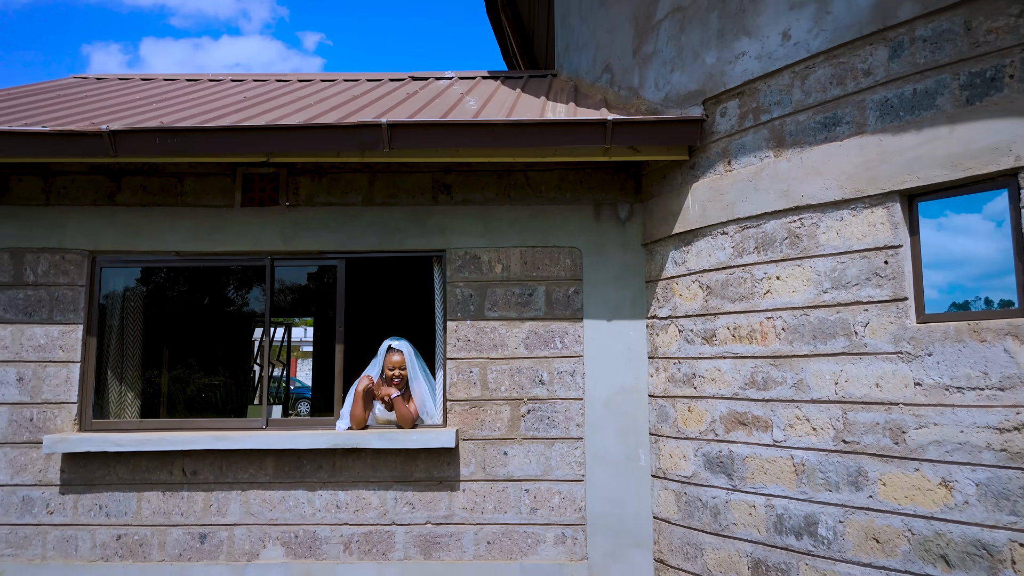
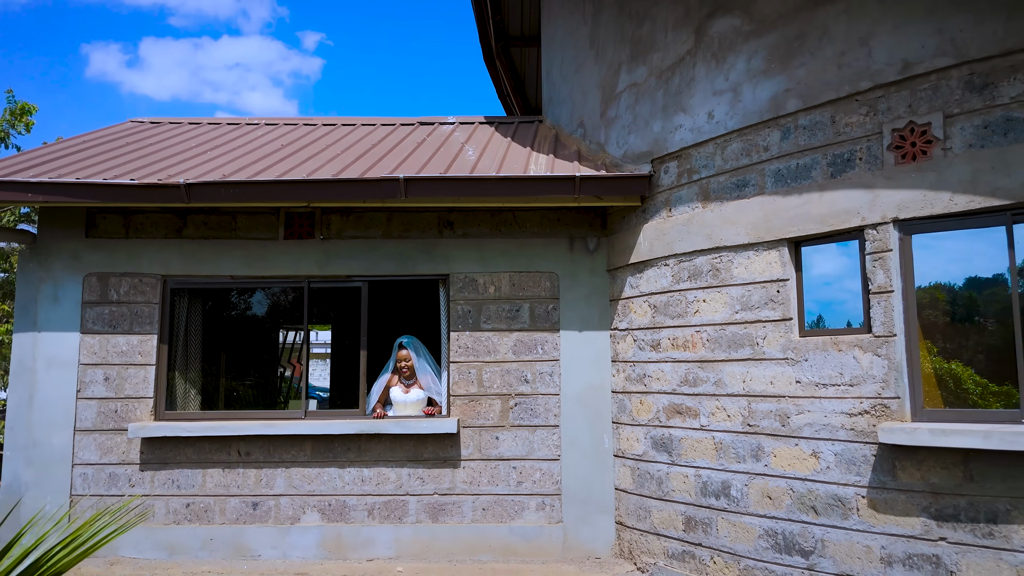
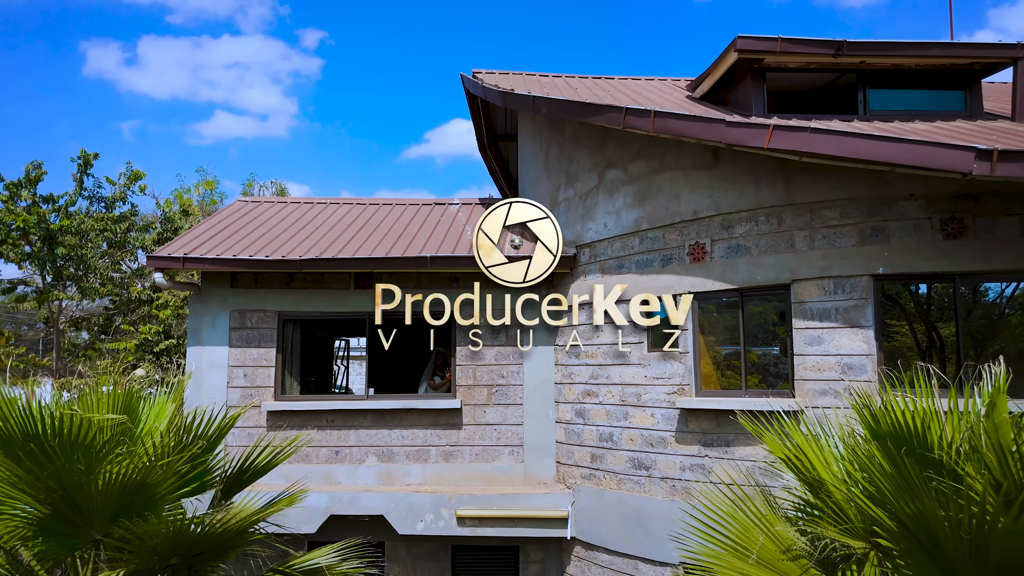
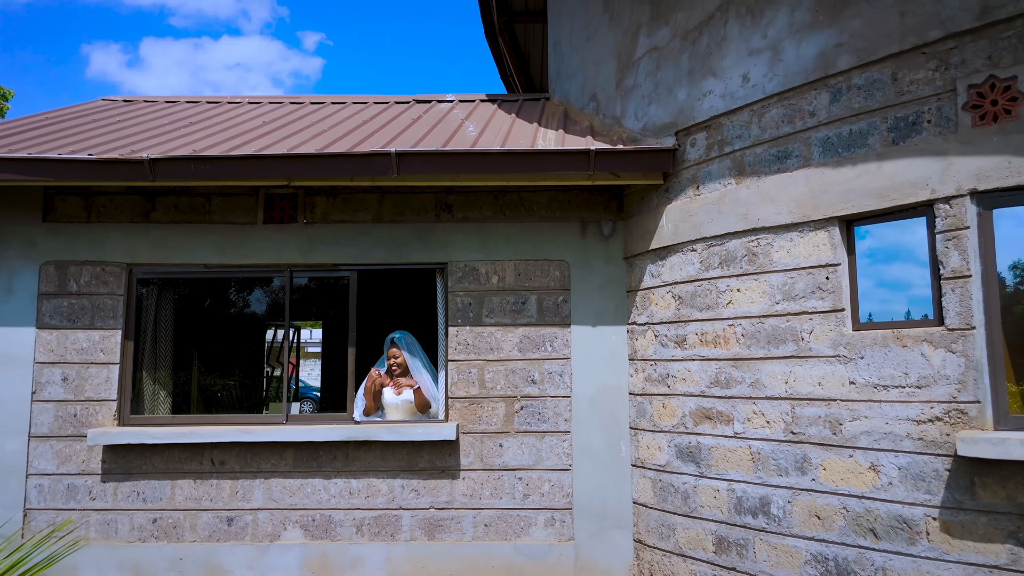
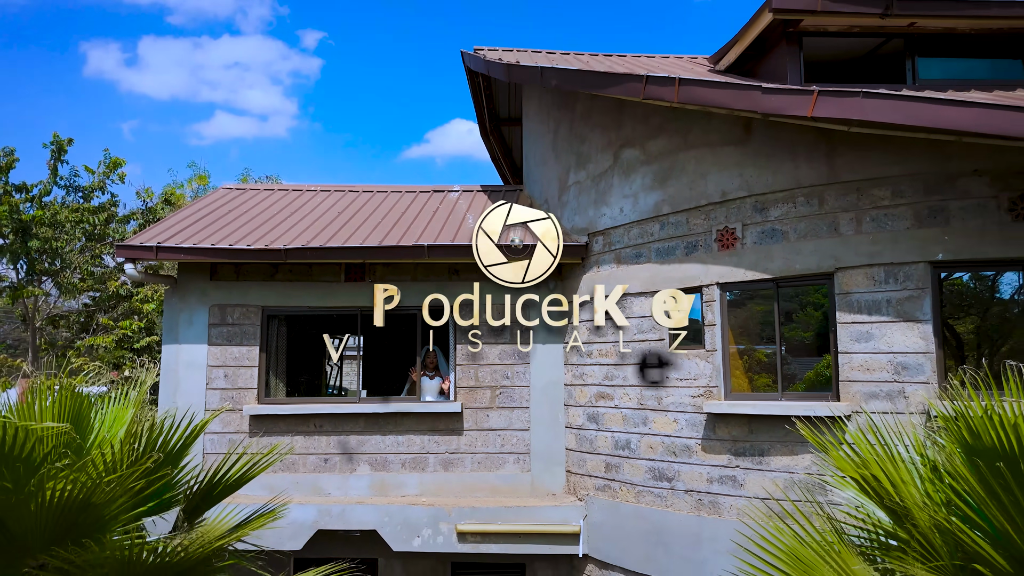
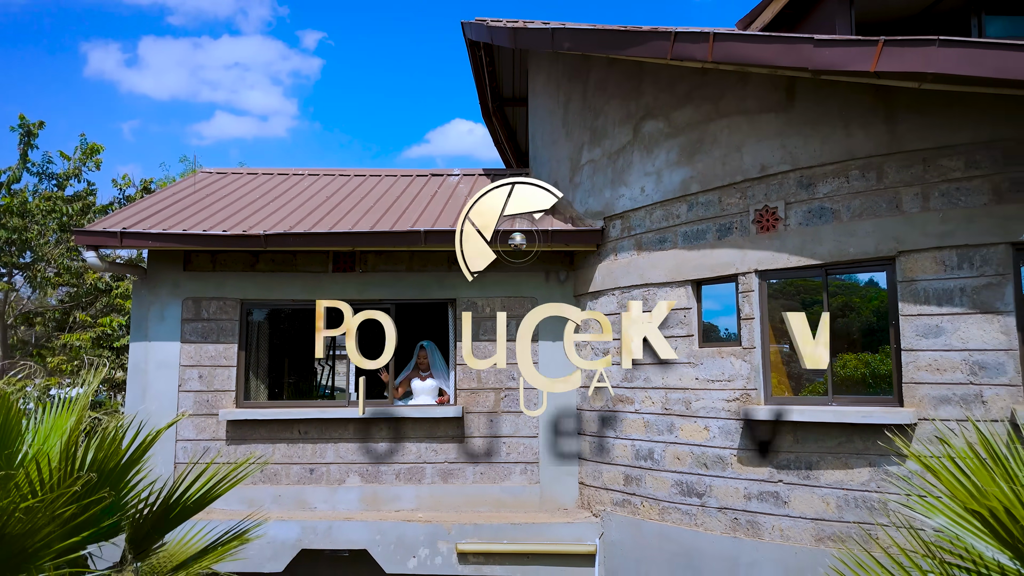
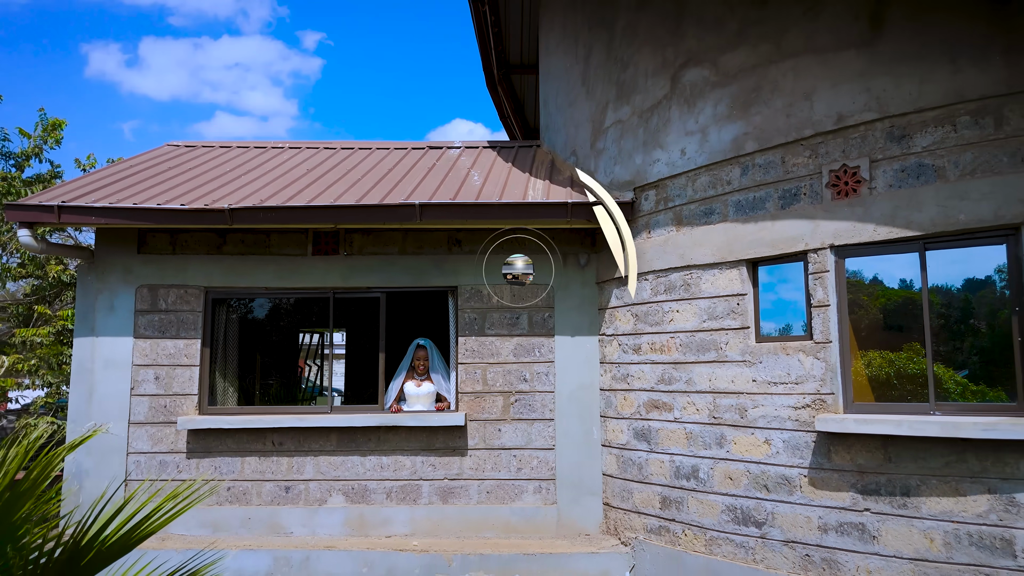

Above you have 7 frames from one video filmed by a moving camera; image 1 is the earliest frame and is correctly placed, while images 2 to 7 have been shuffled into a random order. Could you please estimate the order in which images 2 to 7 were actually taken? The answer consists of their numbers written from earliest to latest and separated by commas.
4, 2, 7, 6, 5, 3
